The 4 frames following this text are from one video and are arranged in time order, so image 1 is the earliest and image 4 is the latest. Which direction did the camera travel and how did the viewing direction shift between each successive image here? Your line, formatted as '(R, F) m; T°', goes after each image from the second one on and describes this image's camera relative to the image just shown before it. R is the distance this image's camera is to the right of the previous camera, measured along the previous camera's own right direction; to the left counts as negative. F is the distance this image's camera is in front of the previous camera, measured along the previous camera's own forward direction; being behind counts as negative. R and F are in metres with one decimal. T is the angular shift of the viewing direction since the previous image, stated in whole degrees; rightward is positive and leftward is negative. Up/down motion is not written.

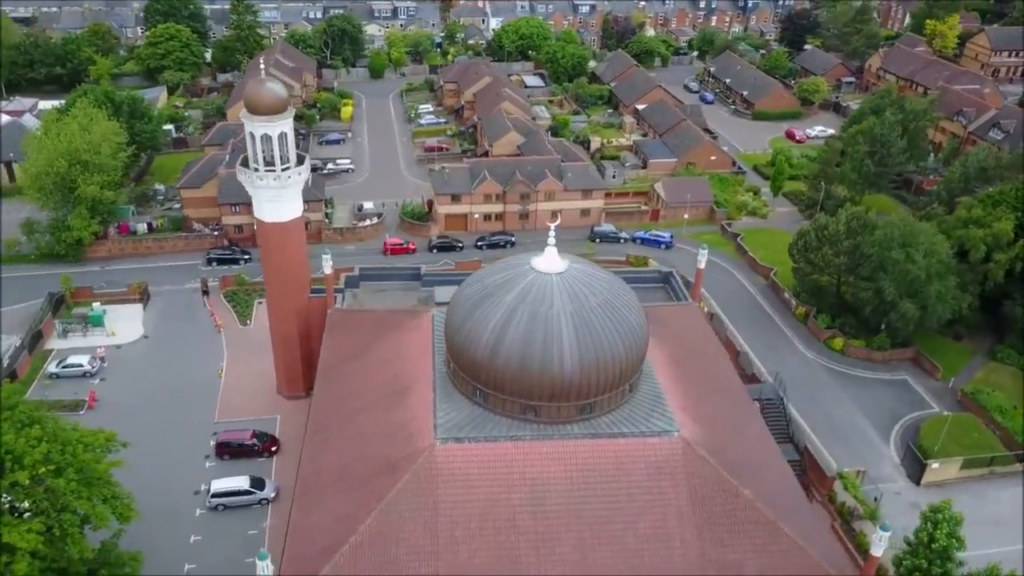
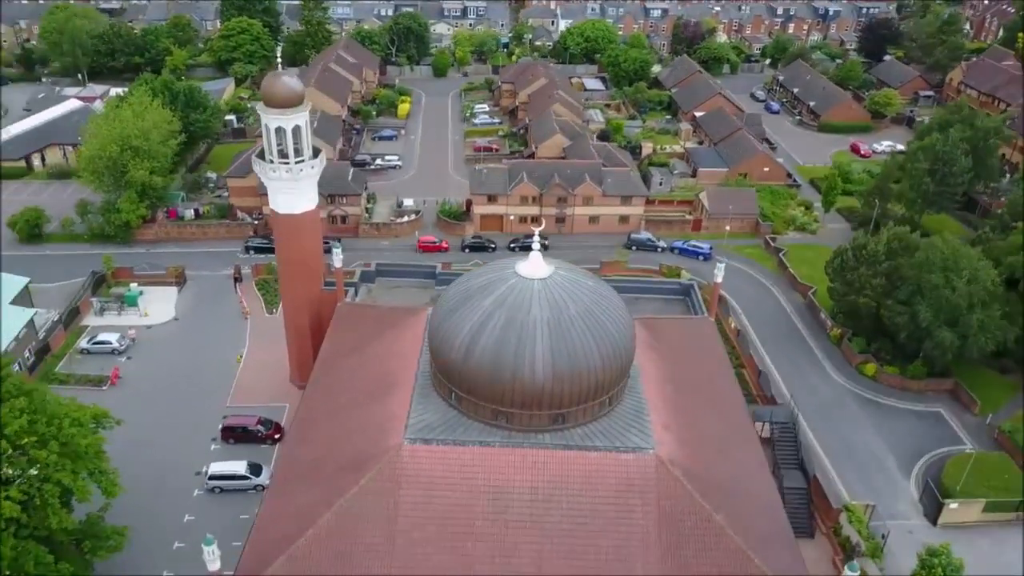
(+3.5, +0.6) m; -6°
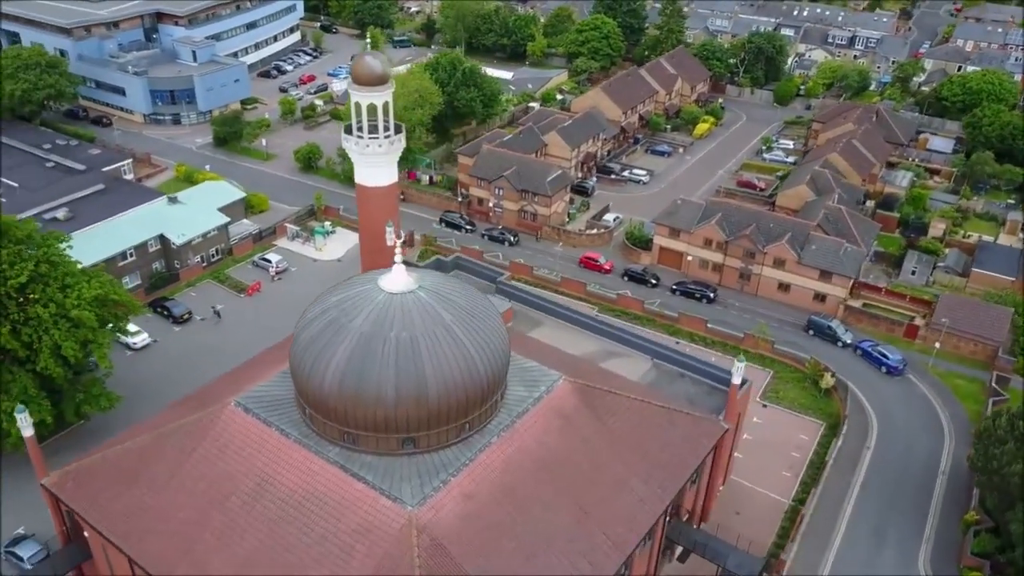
(+17.9, +7.1) m; -30°
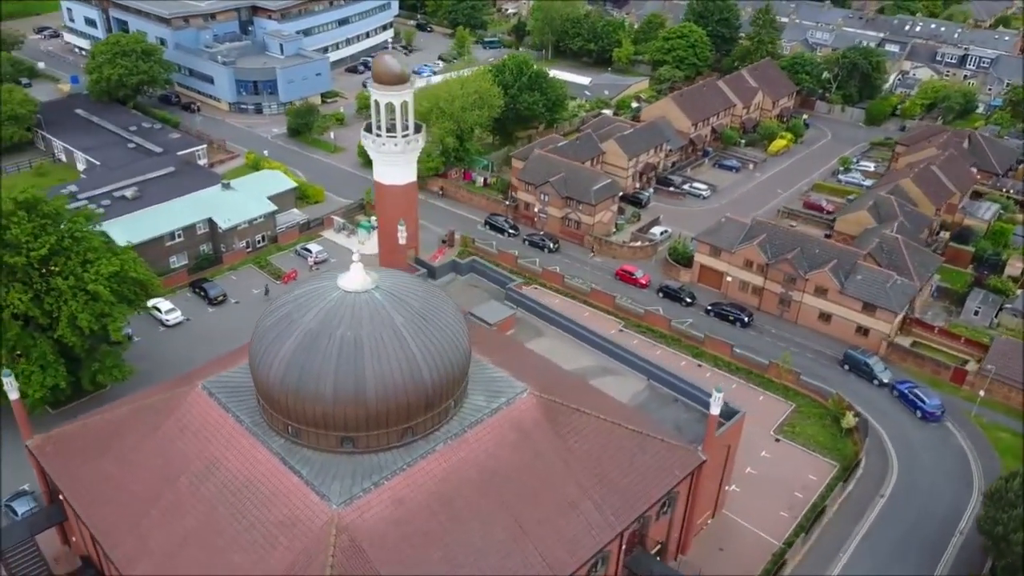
(+5.1, +0.8) m; -8°
